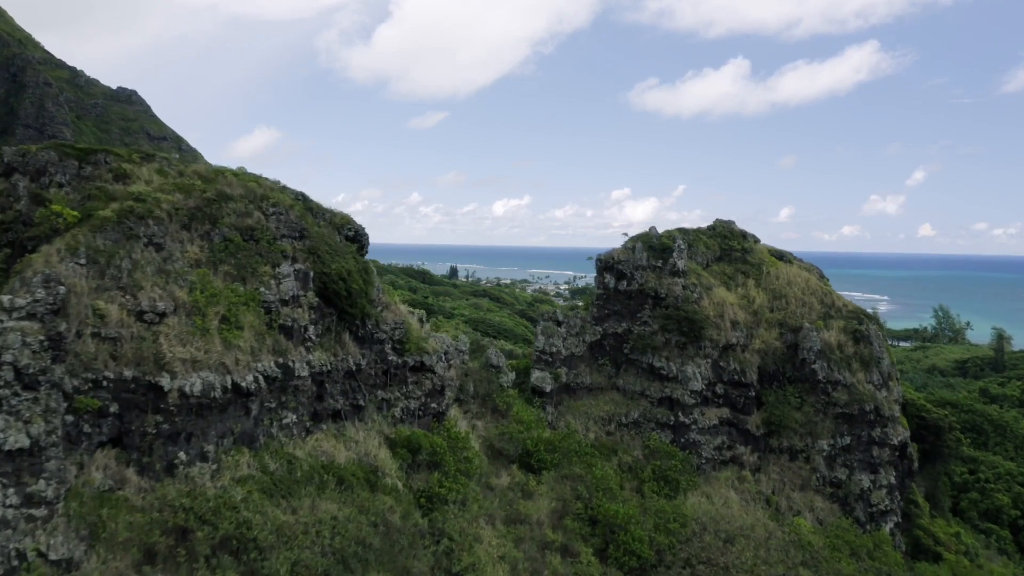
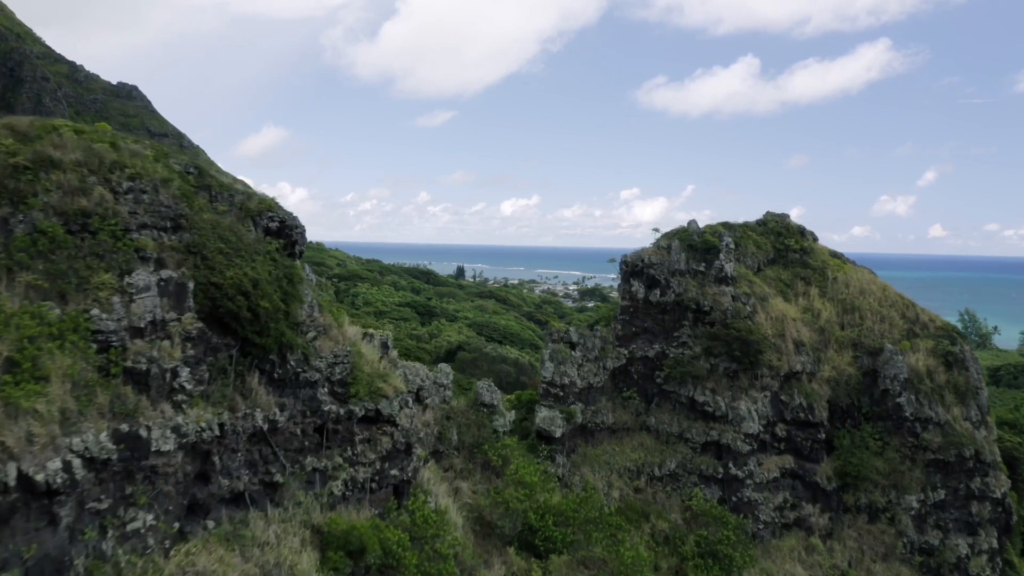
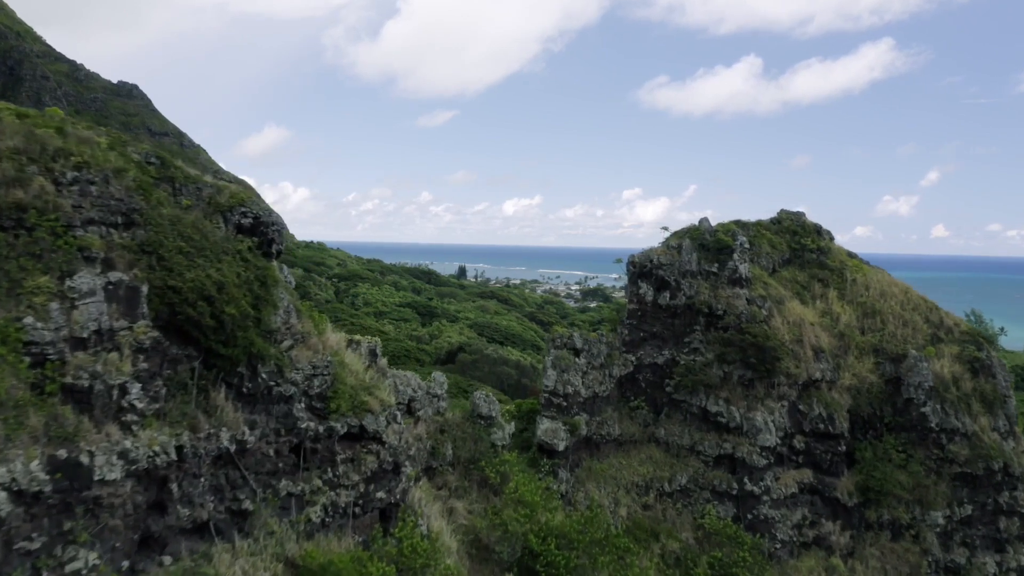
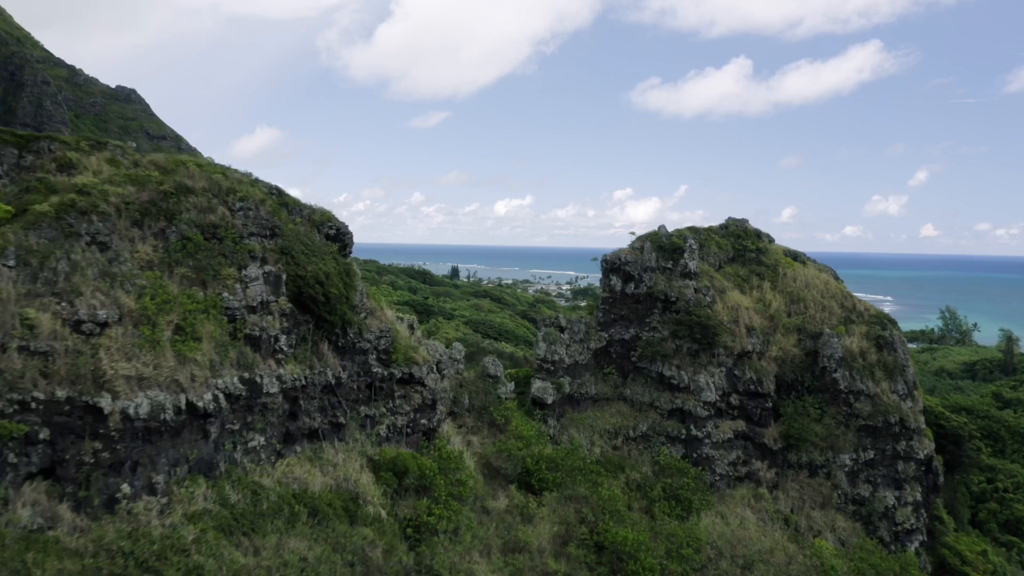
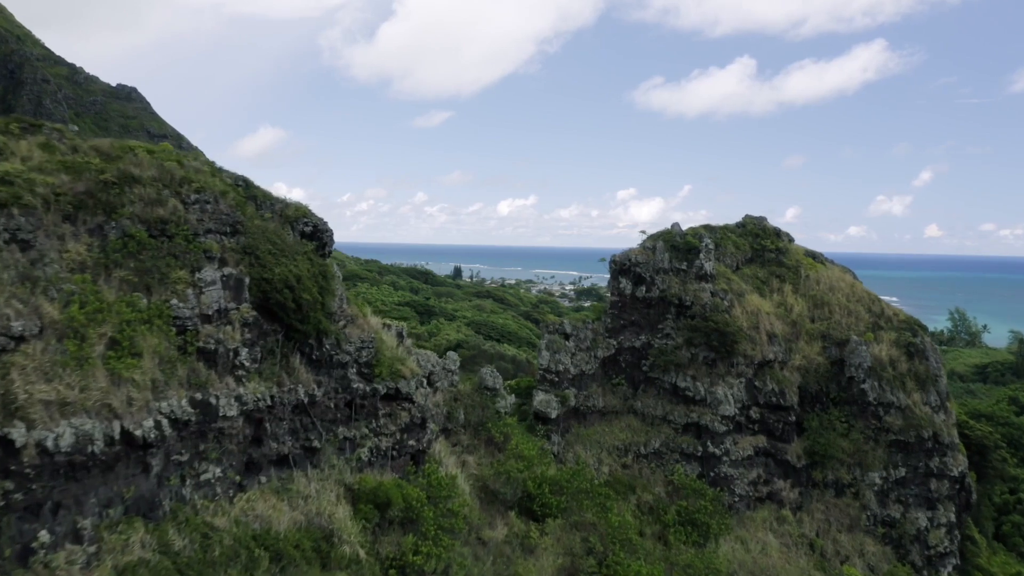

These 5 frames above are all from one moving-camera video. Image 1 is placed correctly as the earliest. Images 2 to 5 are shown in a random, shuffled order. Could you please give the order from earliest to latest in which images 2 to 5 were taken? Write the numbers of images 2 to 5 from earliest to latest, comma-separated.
4, 5, 2, 3
